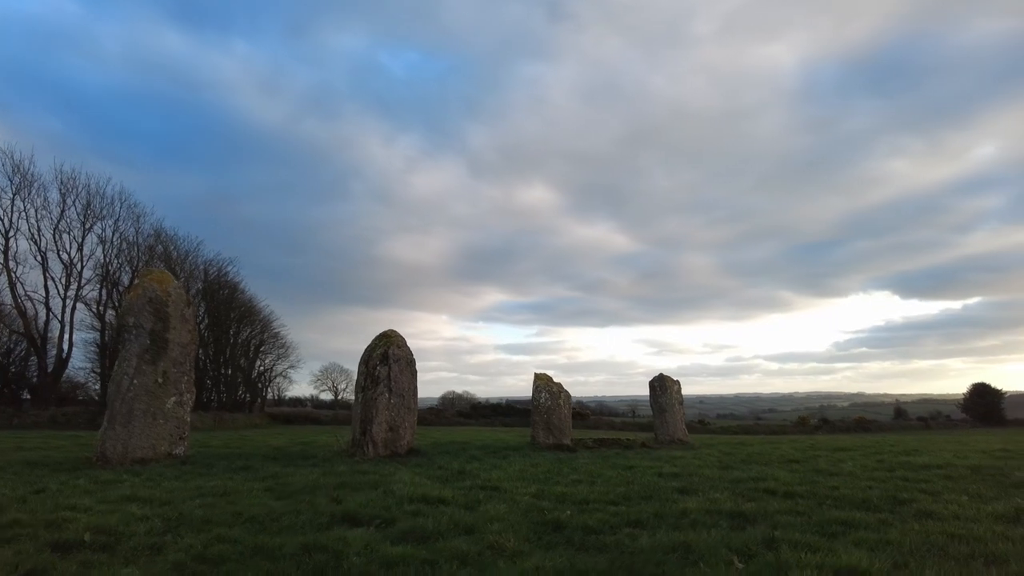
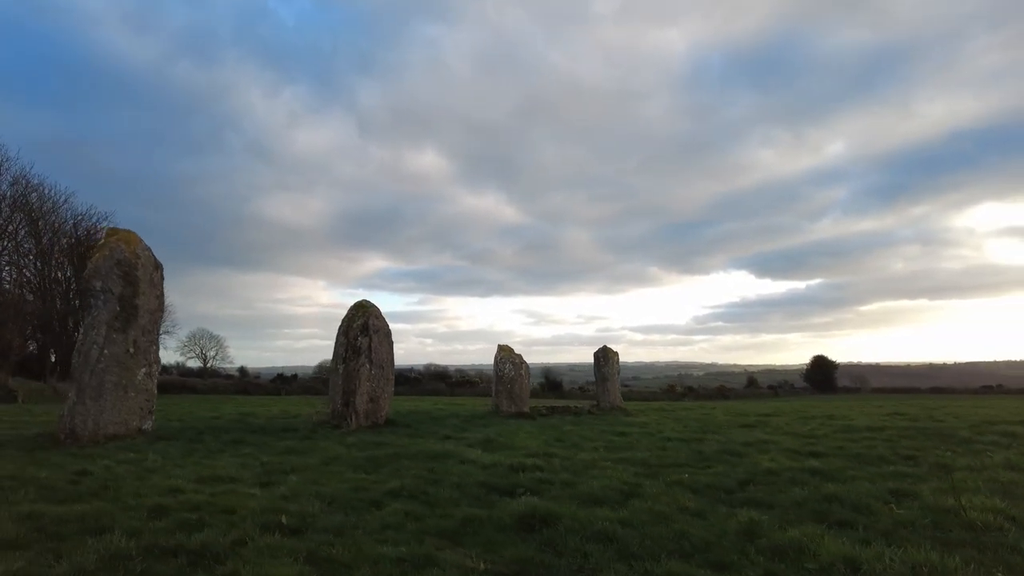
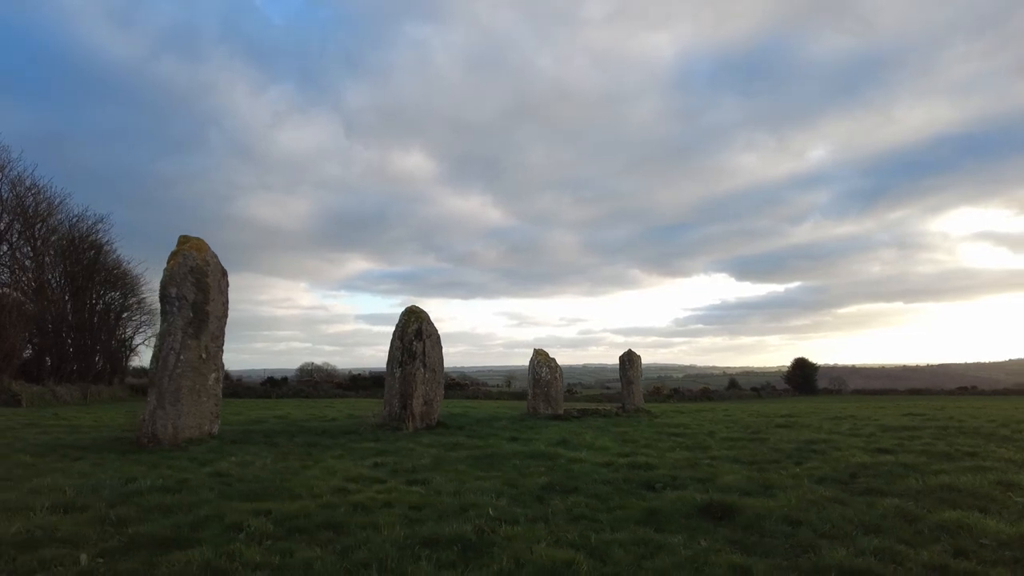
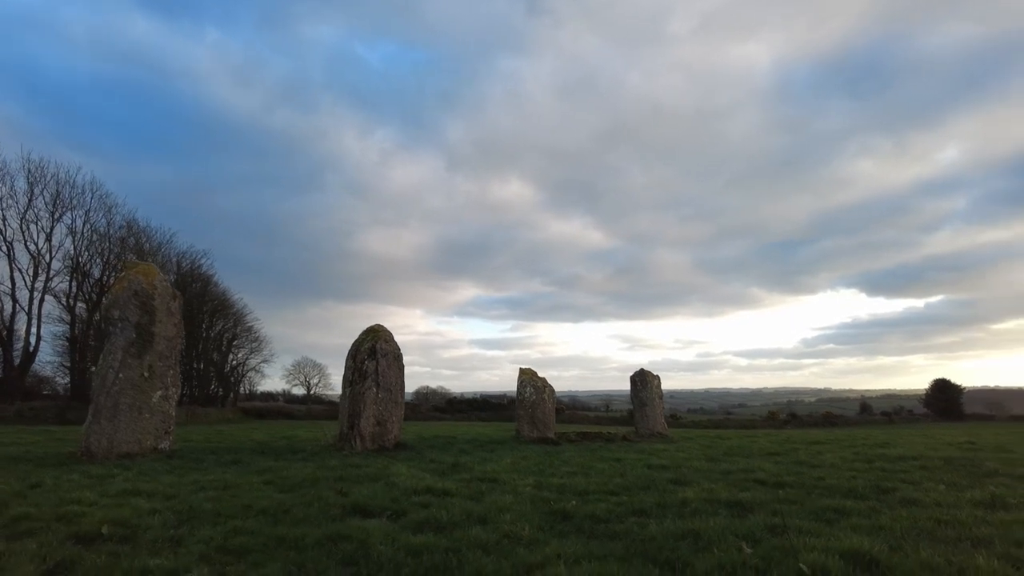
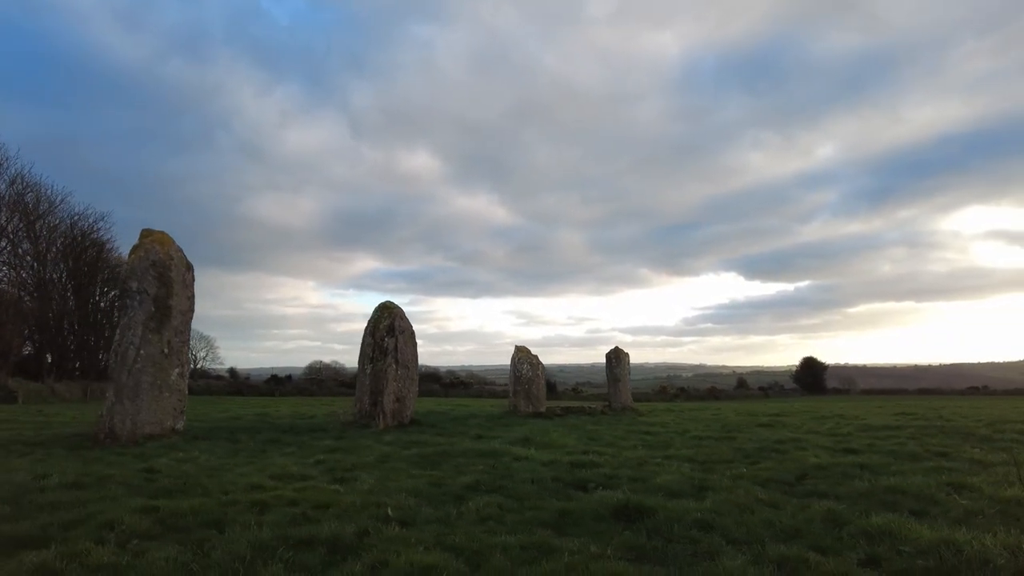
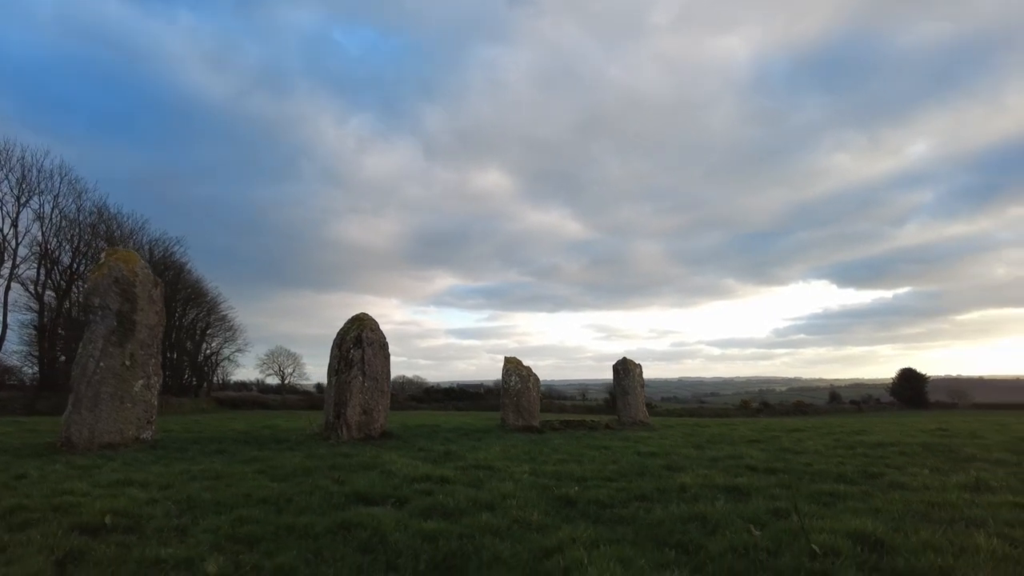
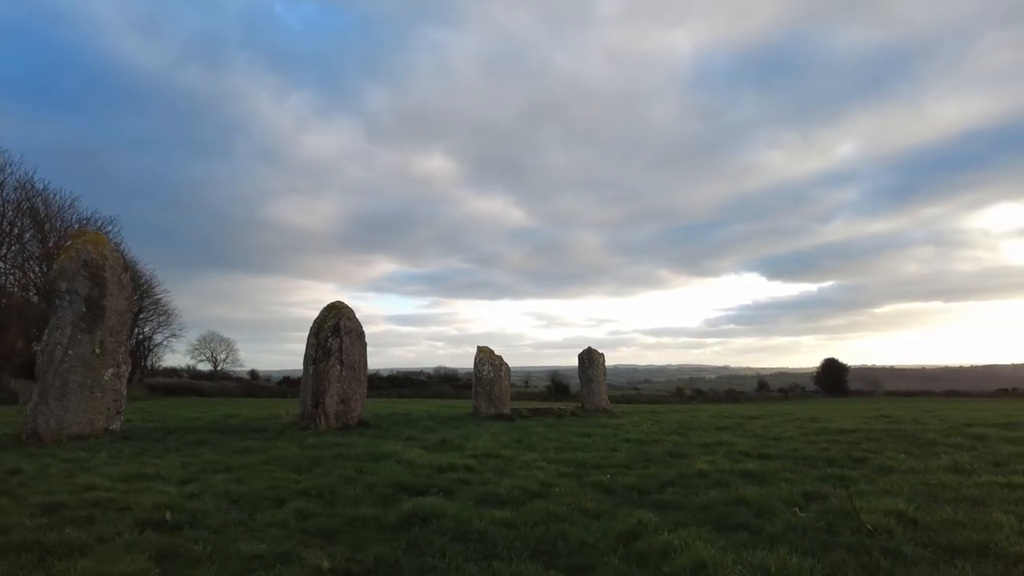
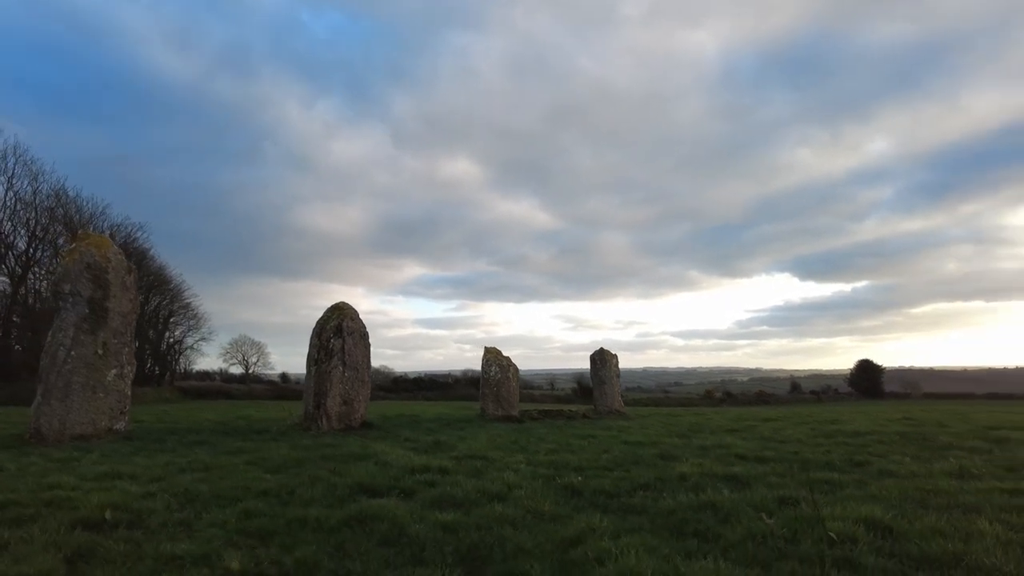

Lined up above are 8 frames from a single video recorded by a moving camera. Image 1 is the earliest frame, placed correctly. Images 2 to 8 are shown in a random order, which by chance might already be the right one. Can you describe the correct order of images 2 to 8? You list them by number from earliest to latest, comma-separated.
4, 6, 8, 7, 2, 5, 3
